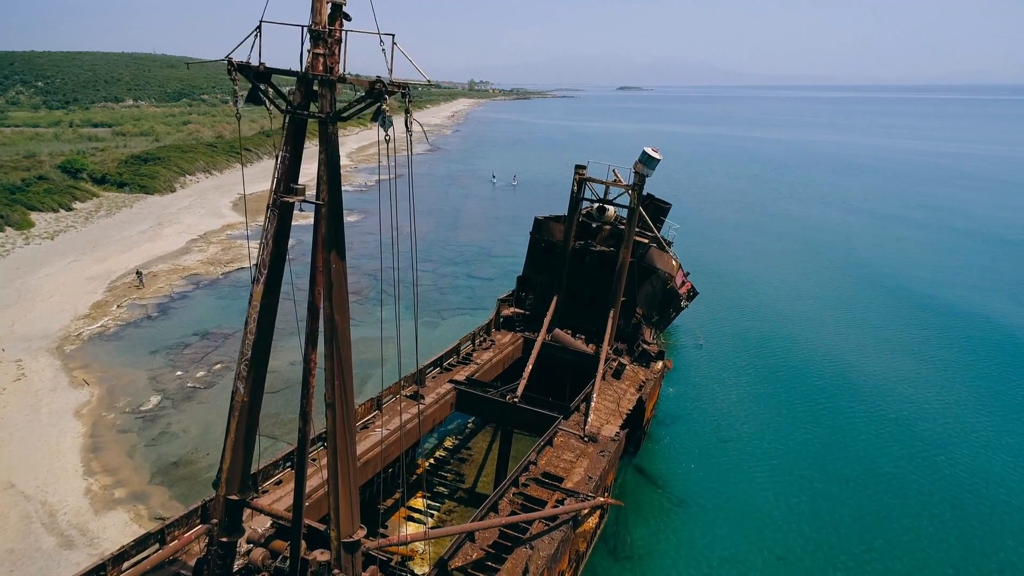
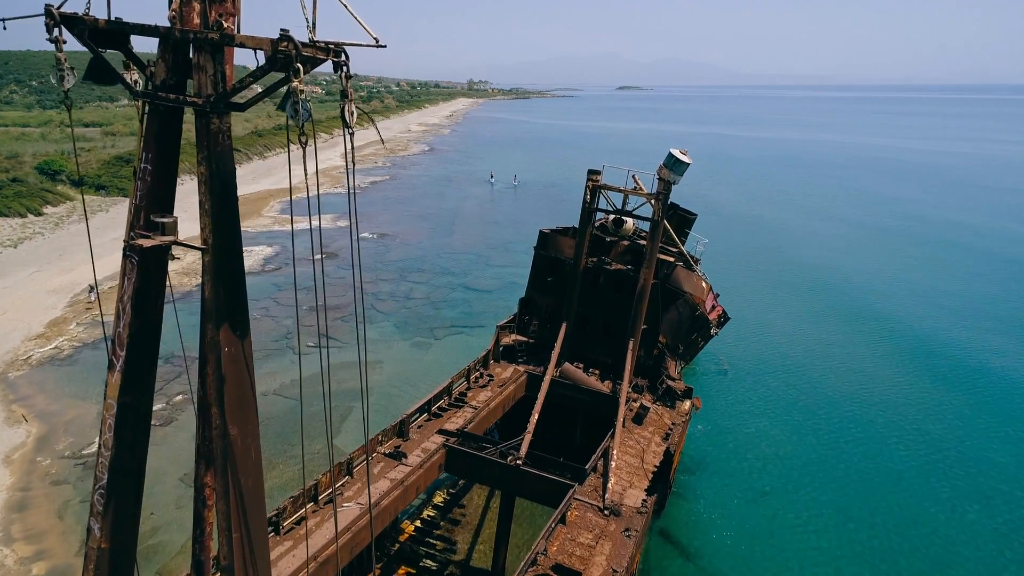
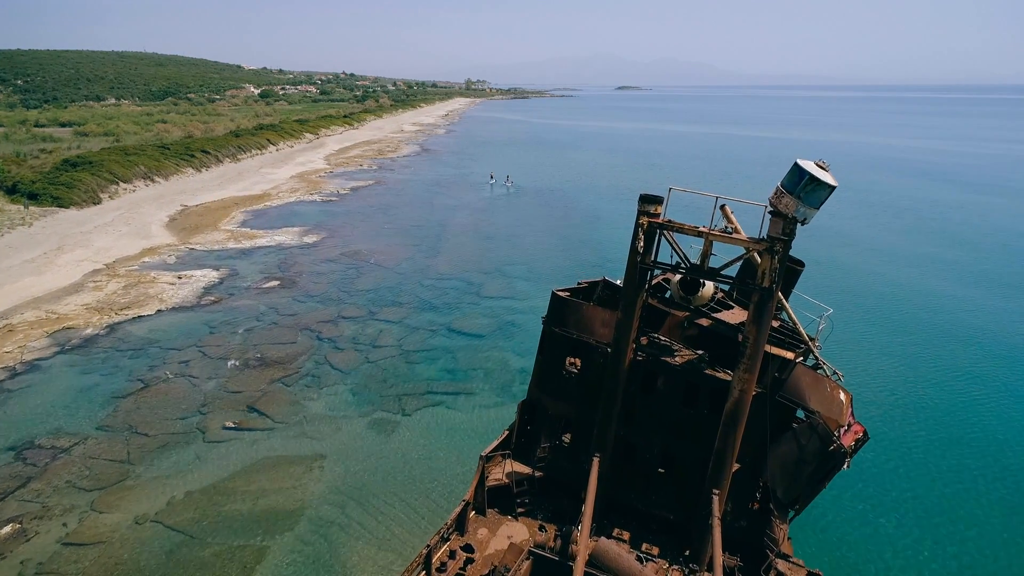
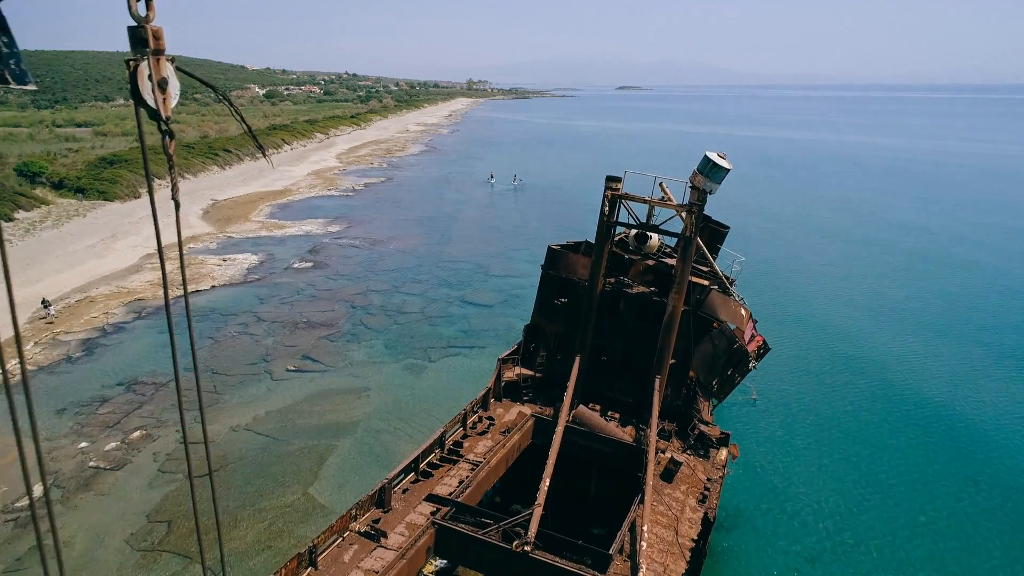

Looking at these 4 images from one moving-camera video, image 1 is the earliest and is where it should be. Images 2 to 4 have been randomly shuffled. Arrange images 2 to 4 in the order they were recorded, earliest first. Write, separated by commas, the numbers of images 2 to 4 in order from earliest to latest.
2, 4, 3
